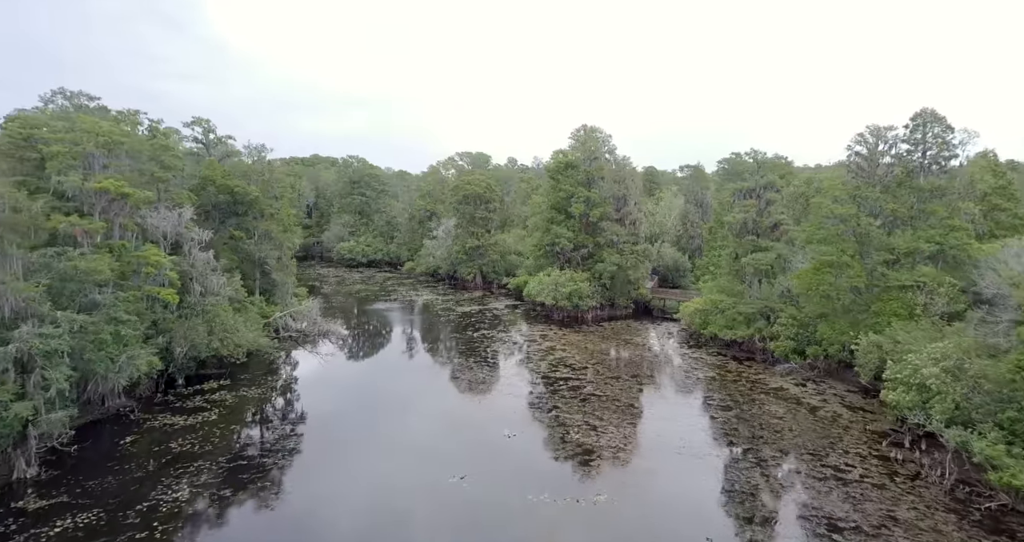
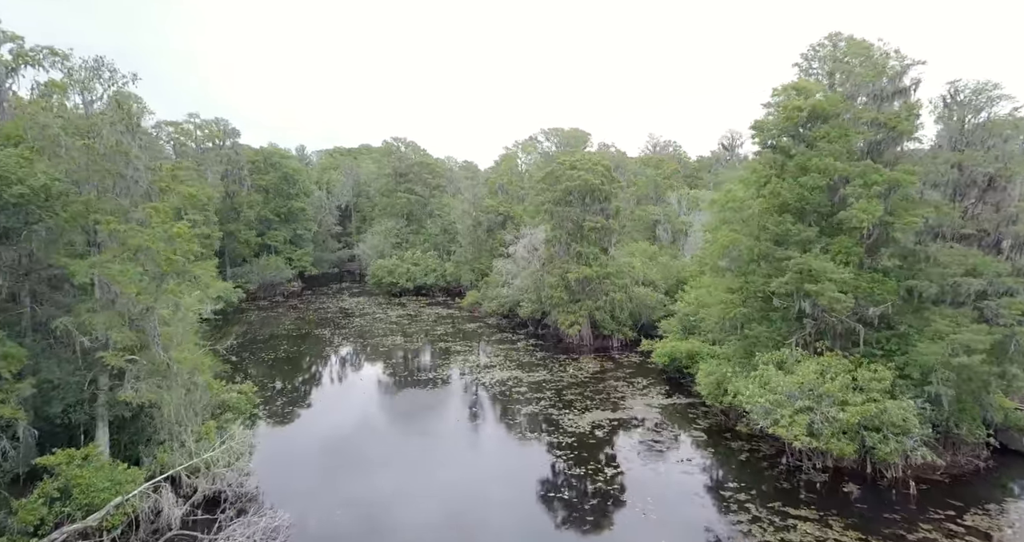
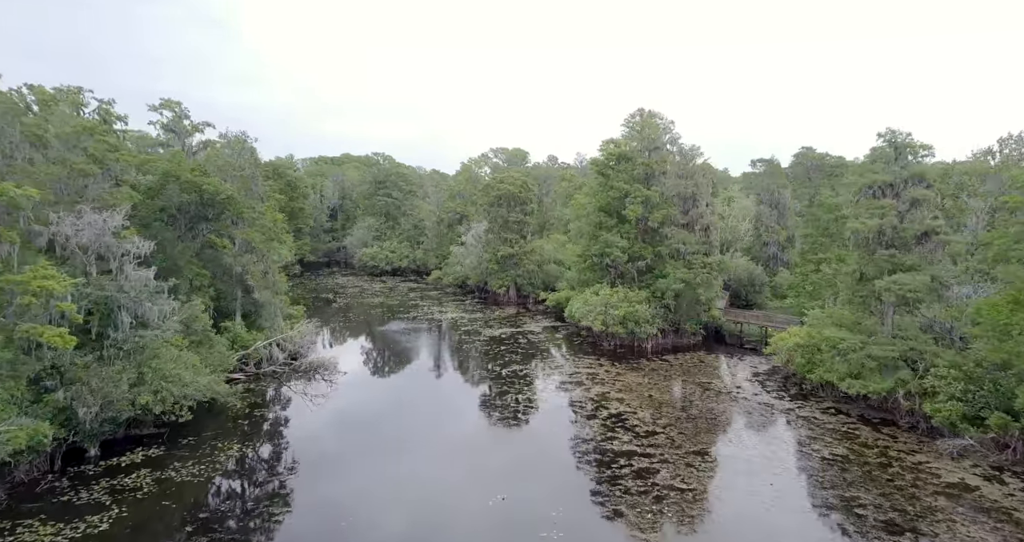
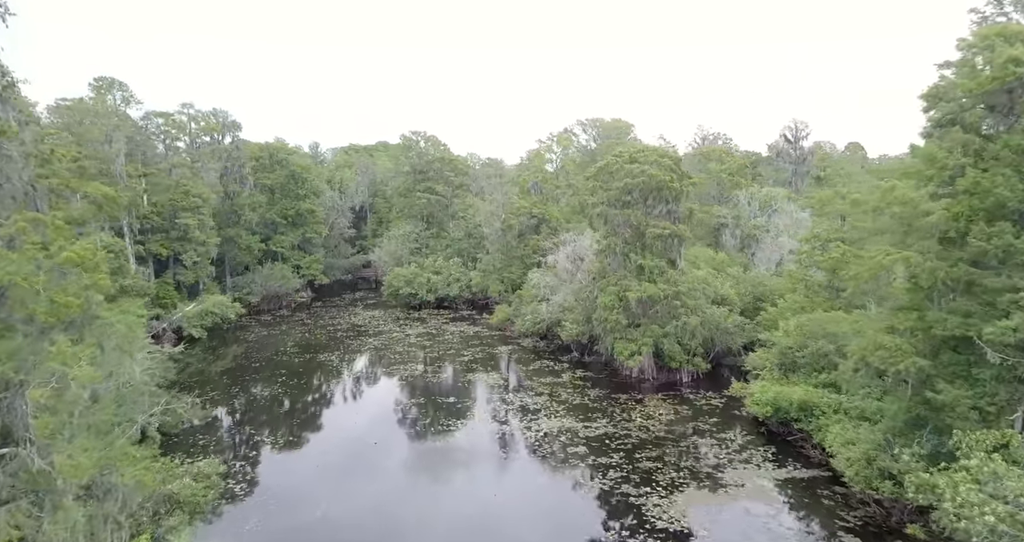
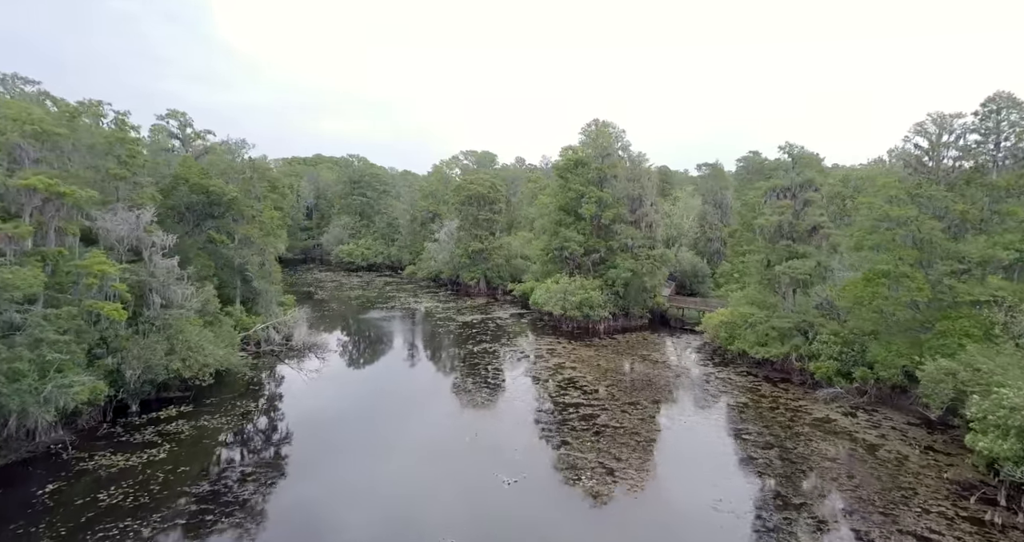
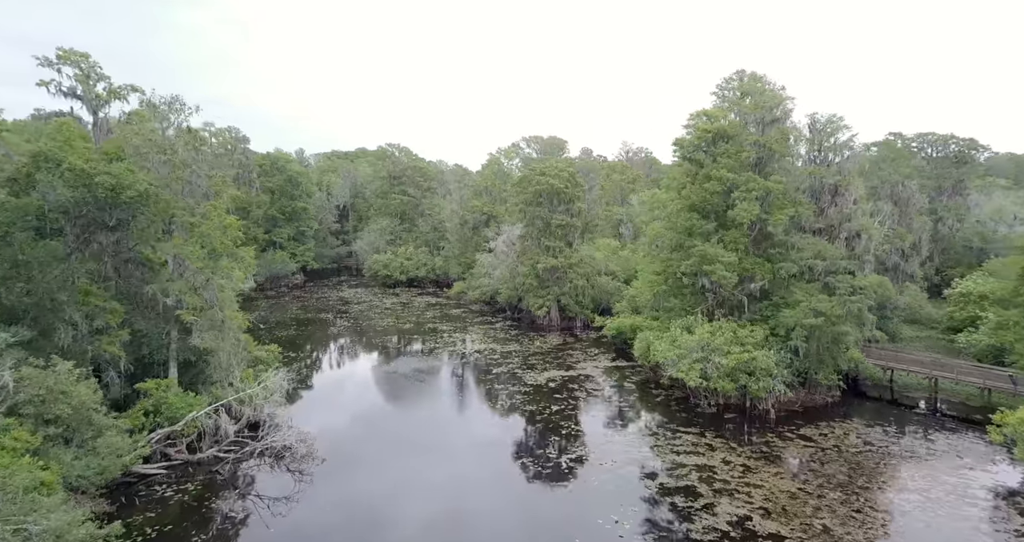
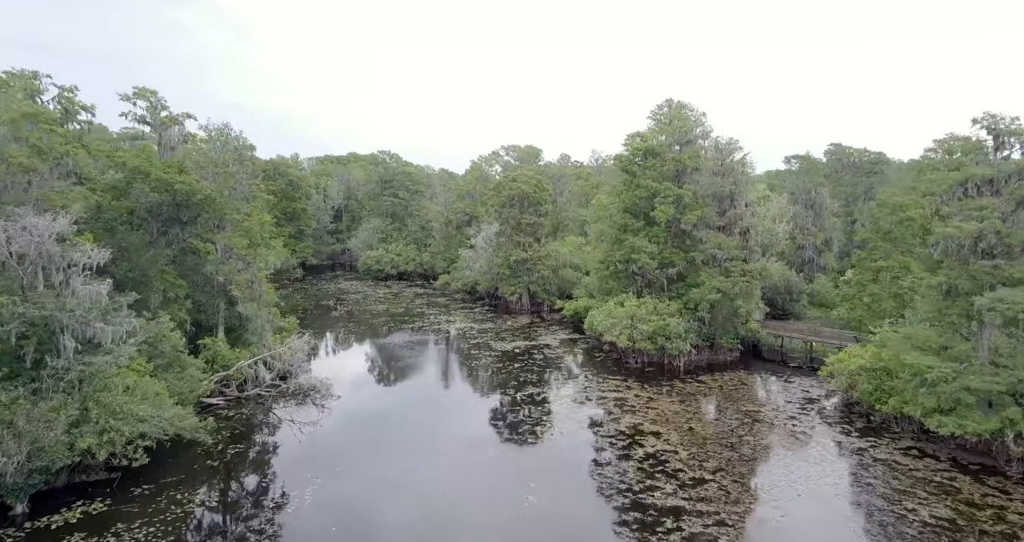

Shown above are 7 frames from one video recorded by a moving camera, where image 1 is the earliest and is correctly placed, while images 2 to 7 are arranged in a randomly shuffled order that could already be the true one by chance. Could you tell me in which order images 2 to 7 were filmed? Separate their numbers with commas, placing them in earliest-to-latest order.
5, 3, 7, 6, 2, 4
